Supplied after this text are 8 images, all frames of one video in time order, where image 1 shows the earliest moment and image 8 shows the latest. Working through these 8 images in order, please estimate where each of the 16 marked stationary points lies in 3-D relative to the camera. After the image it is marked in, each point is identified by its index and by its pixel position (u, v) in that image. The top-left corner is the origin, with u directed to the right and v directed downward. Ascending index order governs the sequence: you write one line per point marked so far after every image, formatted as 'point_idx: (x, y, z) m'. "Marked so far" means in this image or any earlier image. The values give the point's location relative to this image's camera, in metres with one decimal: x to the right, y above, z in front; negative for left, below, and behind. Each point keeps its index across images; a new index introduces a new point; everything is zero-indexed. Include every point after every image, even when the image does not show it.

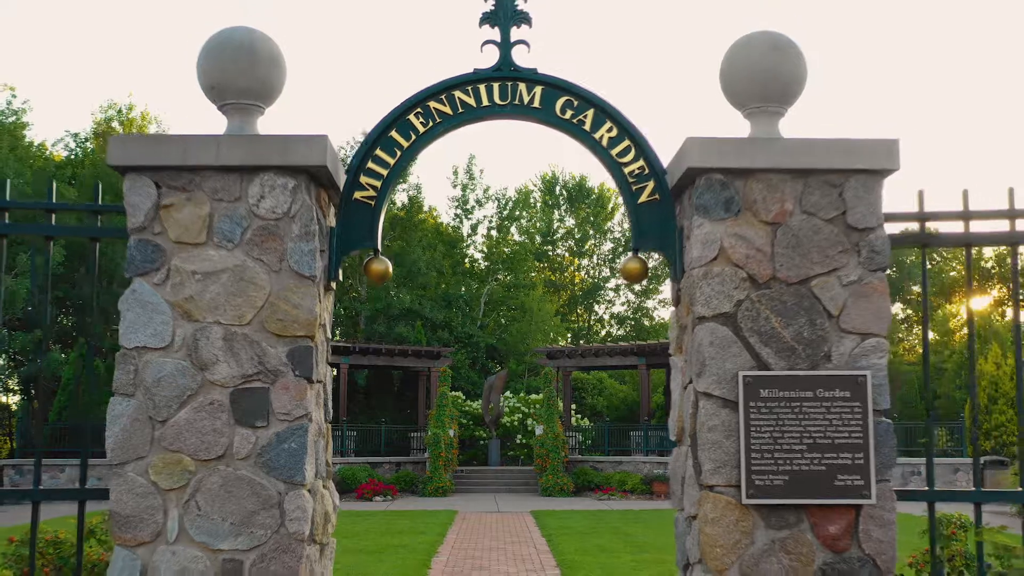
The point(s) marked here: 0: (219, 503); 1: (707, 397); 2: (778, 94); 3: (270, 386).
0: (-1.0, -0.8, +3.2) m
1: (+0.7, -0.4, +3.2) m
2: (+1.0, +0.8, +3.6) m
3: (-0.9, -0.4, +3.3) m
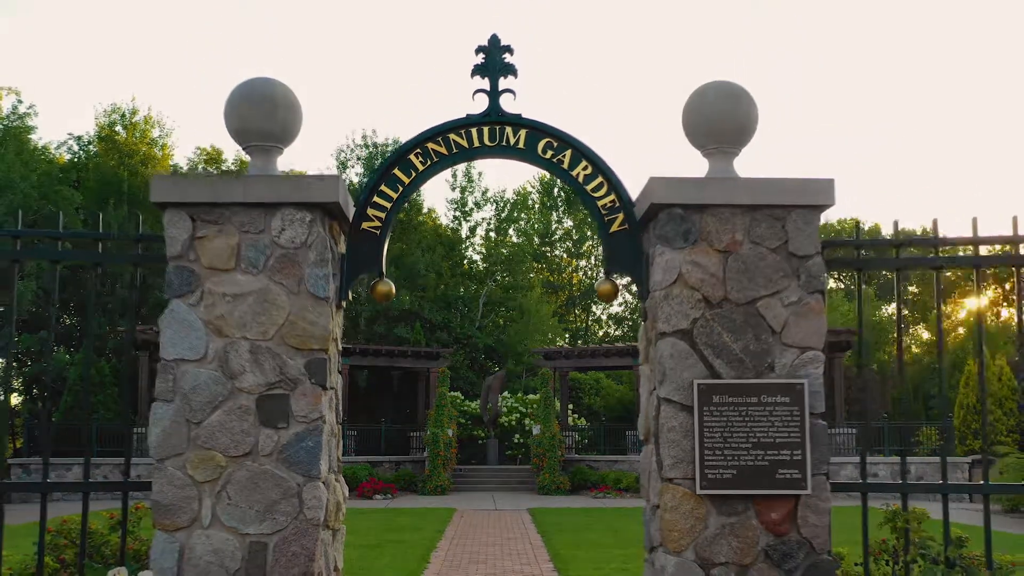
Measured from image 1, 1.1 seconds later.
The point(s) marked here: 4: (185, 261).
0: (-1.1, -0.8, +3.7) m
1: (+0.6, -0.5, +3.7) m
2: (+1.0, +0.7, +4.1) m
3: (-0.9, -0.4, +3.8) m
4: (-1.4, +0.1, +3.8) m
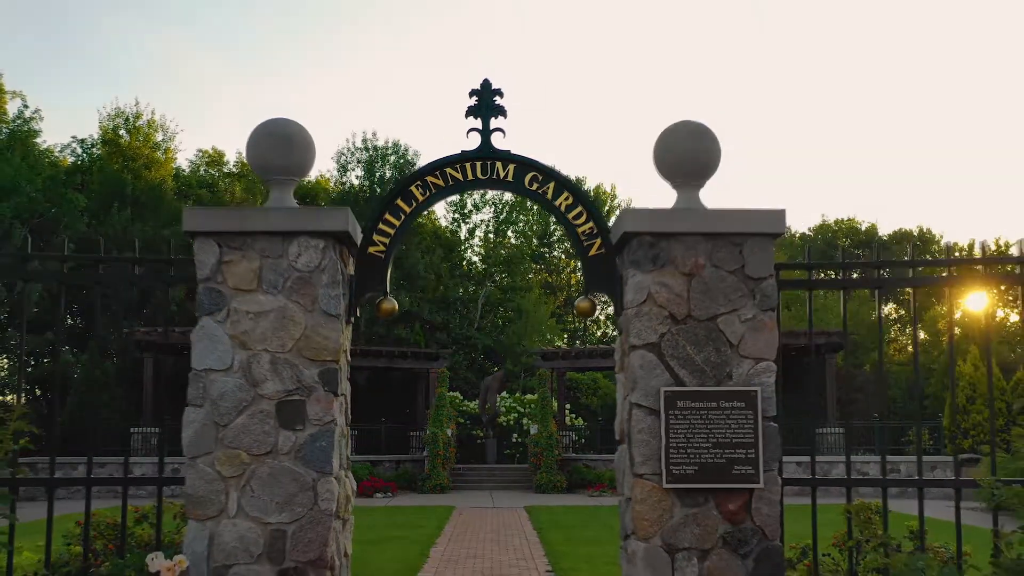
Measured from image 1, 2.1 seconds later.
0: (-1.1, -0.9, +4.2) m
1: (+0.6, -0.6, +4.2) m
2: (+0.9, +0.6, +4.6) m
3: (-1.0, -0.5, +4.3) m
4: (-1.4, 0.0, +4.3) m
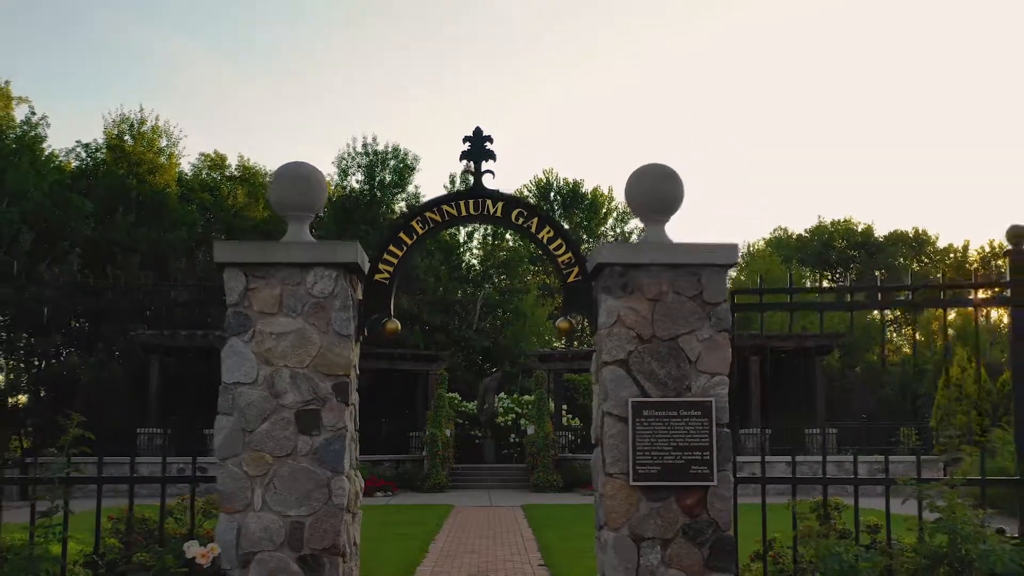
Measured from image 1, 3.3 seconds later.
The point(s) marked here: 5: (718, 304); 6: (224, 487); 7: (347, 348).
0: (-1.2, -1.0, +4.8) m
1: (+0.5, -0.7, +4.8) m
2: (+0.8, +0.5, +5.2) m
3: (-1.0, -0.6, +4.9) m
4: (-1.5, -0.1, +4.9) m
5: (+1.1, -0.1, +5.0) m
6: (-1.5, -1.1, +4.8) m
7: (-0.9, -0.3, +5.0) m
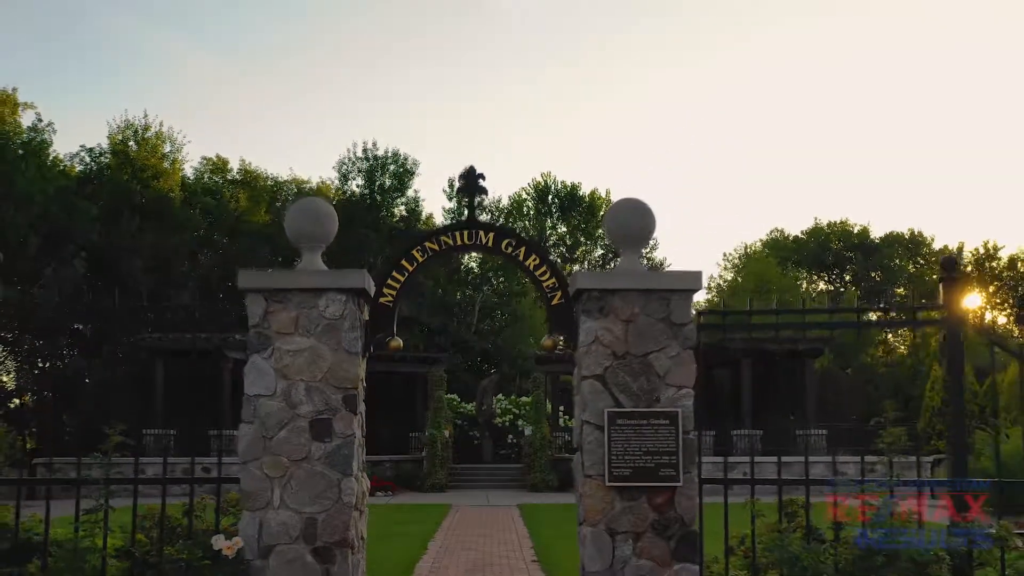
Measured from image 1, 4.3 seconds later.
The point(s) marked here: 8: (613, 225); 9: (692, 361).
0: (-1.3, -1.2, +5.5) m
1: (+0.5, -0.8, +5.5) m
2: (+0.8, +0.3, +5.8) m
3: (-1.1, -0.8, +5.5) m
4: (-1.6, -0.2, +5.6) m
5: (+1.1, -0.2, +5.6) m
6: (-1.6, -1.2, +5.5) m
7: (-1.0, -0.5, +5.6) m
8: (+0.7, +0.4, +5.8) m
9: (+1.1, -0.4, +5.5) m
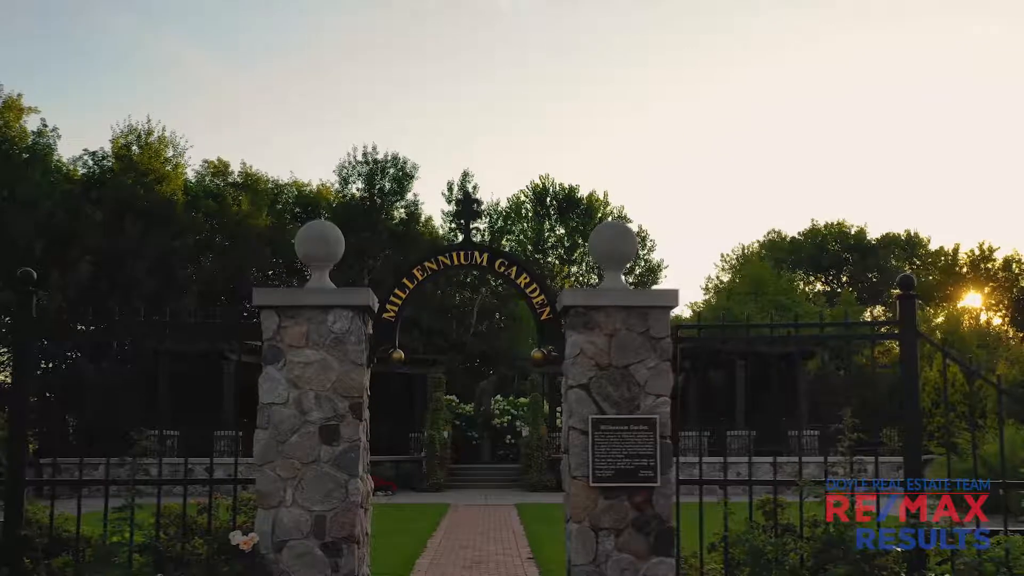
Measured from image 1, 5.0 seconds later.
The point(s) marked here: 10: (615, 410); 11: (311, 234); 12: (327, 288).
0: (-1.3, -1.3, +6.0) m
1: (+0.4, -0.9, +6.0) m
2: (+0.7, +0.2, +6.3) m
3: (-1.1, -0.9, +6.0) m
4: (-1.6, -0.4, +6.1) m
5: (+1.0, -0.3, +6.1) m
6: (-1.6, -1.3, +6.0) m
7: (-1.0, -0.6, +6.1) m
8: (+0.6, +0.3, +6.3) m
9: (+1.0, -0.6, +6.0) m
10: (+0.7, -0.8, +6.0) m
11: (-1.4, +0.4, +6.3) m
12: (-1.3, 0.0, +6.1) m
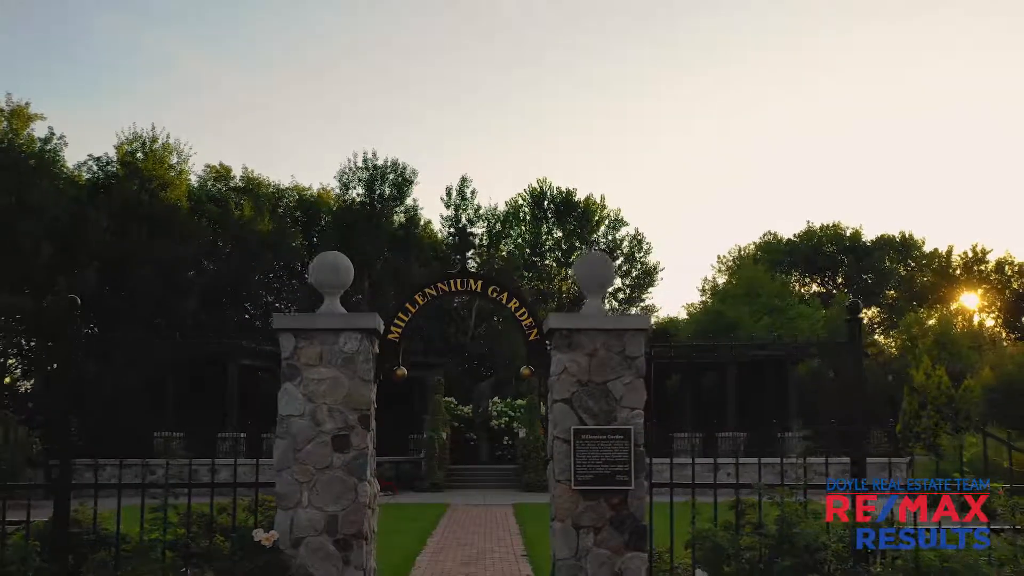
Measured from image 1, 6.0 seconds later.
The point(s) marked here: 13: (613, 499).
0: (-1.4, -1.5, +6.7) m
1: (+0.3, -1.1, +6.7) m
2: (+0.7, 0.0, +7.1) m
3: (-1.2, -1.1, +6.8) m
4: (-1.7, -0.5, +6.8) m
5: (+0.9, -0.5, +6.8) m
6: (-1.7, -1.5, +6.7) m
7: (-1.1, -0.8, +6.8) m
8: (+0.6, +0.1, +7.1) m
9: (+1.0, -0.7, +6.8) m
10: (+0.6, -1.0, +6.7) m
11: (-1.5, +0.2, +7.1) m
12: (-1.3, -0.2, +6.9) m
13: (+0.7, -1.6, +6.7) m
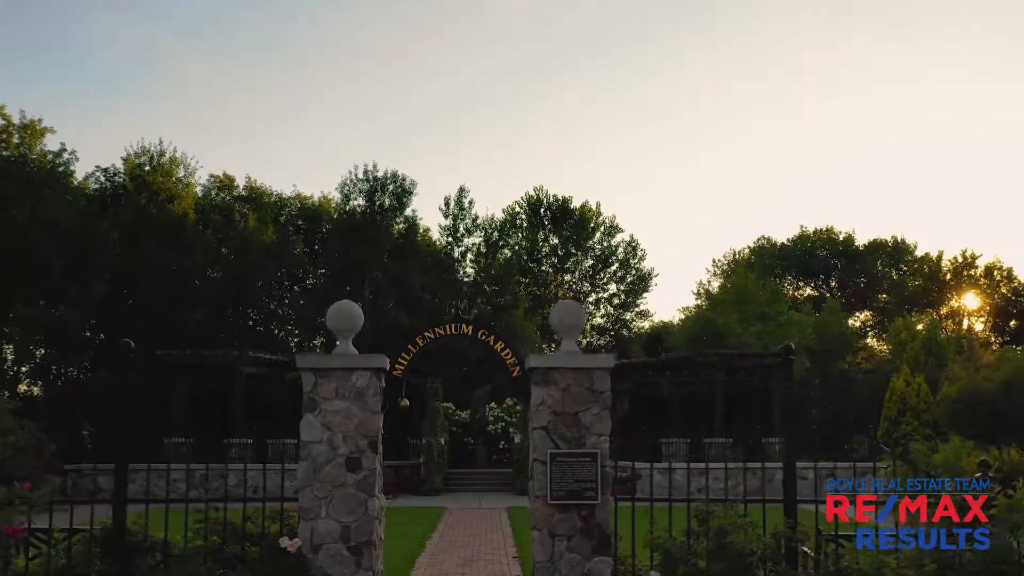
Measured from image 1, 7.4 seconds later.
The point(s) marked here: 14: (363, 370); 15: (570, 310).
0: (-1.5, -1.9, +8.0) m
1: (+0.2, -1.5, +8.0) m
2: (+0.5, -0.4, +8.3) m
3: (-1.3, -1.5, +8.0) m
4: (-1.8, -0.9, +8.1) m
5: (+0.8, -0.9, +8.1) m
6: (-1.8, -1.9, +8.0) m
7: (-1.2, -1.2, +8.1) m
8: (+0.5, -0.3, +8.3) m
9: (+0.8, -1.1, +8.0) m
10: (+0.5, -1.4, +8.0) m
11: (-1.6, -0.2, +8.3) m
12: (-1.4, -0.6, +8.1) m
13: (+0.6, -2.0, +7.9) m
14: (-1.3, -0.7, +8.1) m
15: (+0.5, -0.2, +8.3) m
